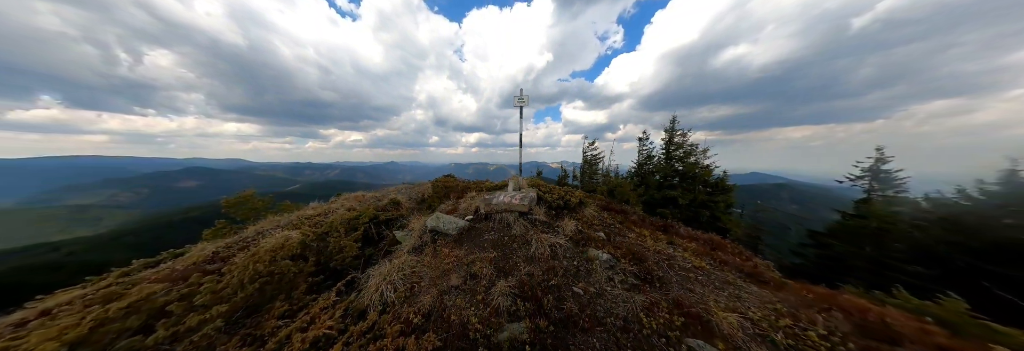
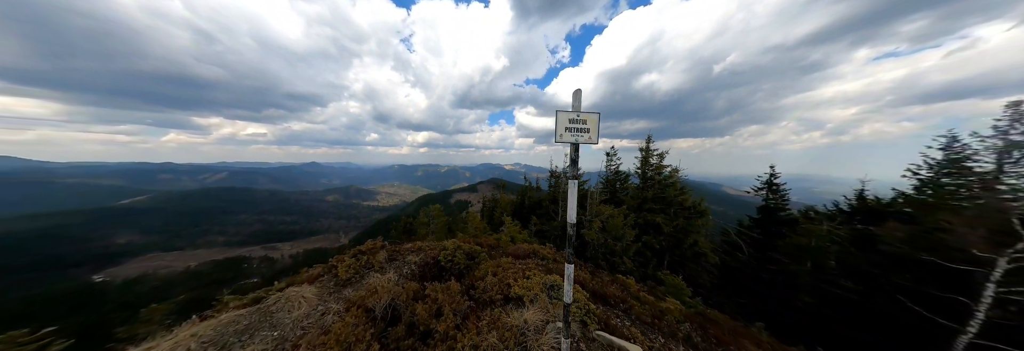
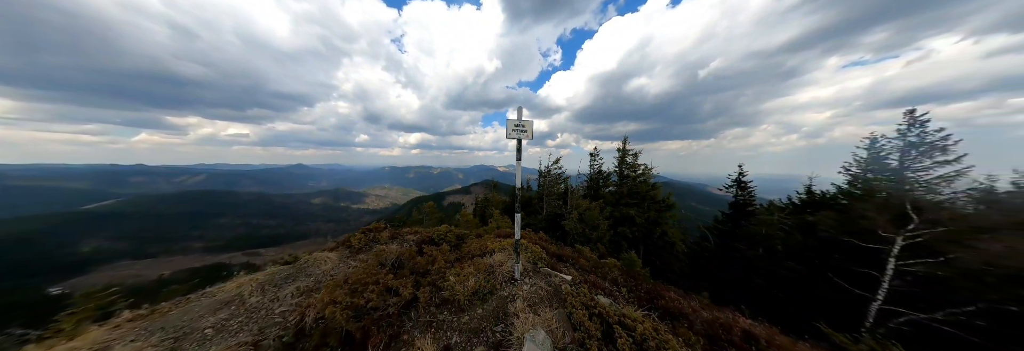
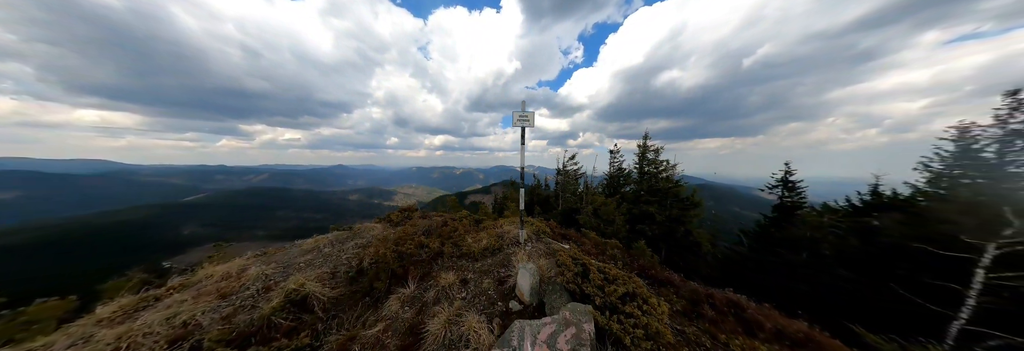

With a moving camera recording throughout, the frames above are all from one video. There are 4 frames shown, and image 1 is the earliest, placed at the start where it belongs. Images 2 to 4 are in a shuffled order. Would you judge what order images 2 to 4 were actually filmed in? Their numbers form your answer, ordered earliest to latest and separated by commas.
4, 3, 2
